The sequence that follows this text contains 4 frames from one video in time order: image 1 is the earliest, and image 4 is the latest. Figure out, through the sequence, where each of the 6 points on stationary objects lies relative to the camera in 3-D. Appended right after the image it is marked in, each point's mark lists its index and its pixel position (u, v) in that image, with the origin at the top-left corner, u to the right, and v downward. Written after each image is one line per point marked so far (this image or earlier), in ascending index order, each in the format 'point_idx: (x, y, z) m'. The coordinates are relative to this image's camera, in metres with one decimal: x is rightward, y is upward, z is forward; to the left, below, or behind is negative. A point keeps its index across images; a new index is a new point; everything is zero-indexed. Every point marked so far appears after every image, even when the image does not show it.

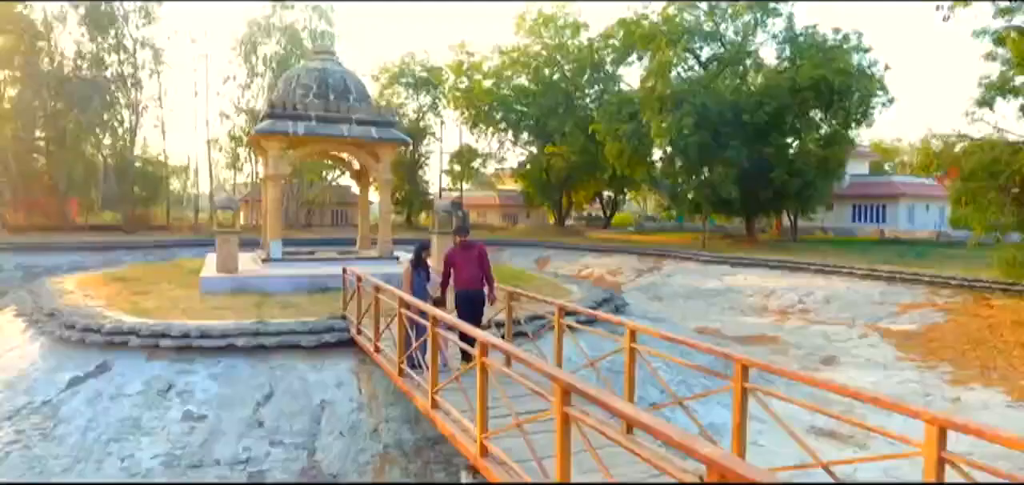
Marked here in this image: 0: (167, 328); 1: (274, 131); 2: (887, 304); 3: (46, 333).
0: (-5.0, -1.2, +8.9) m
1: (-5.3, +2.5, +13.8) m
2: (+10.6, -1.7, +17.7) m
3: (-7.3, -1.4, +9.7) m
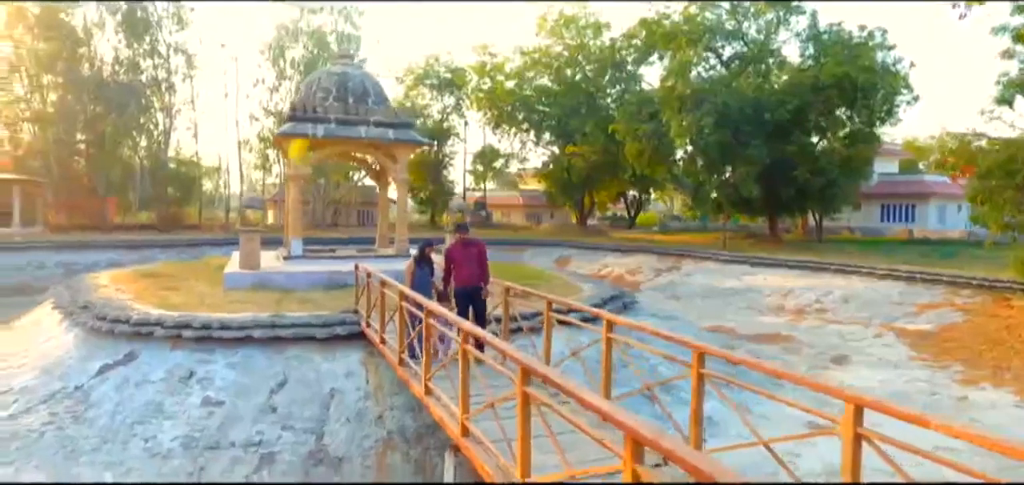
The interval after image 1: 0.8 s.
0: (-4.9, -1.2, +9.4) m
1: (-5.0, +2.5, +14.4) m
2: (+11.0, -1.7, +17.6) m
3: (-7.2, -1.3, +10.4) m
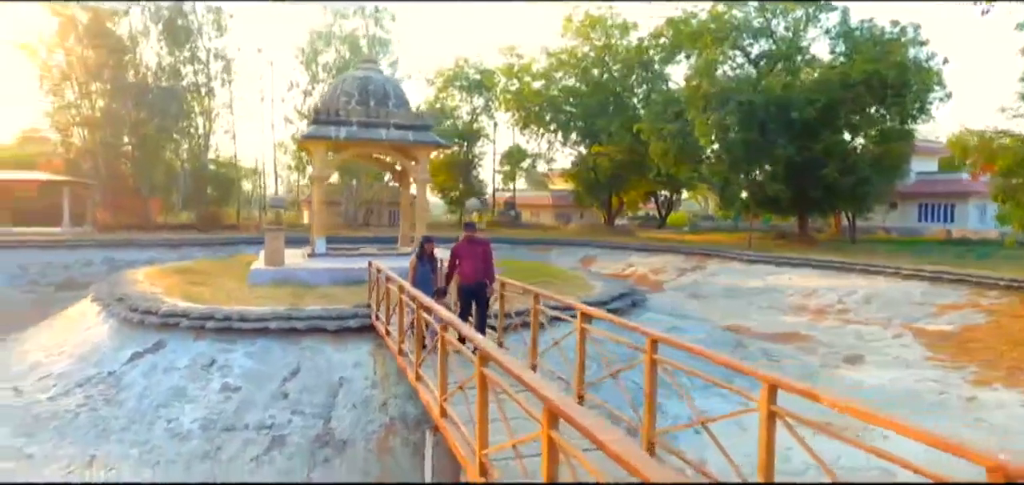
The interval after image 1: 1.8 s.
0: (-4.8, -1.1, +10.1) m
1: (-4.6, +2.6, +15.0) m
2: (+11.5, -1.7, +17.3) m
3: (-7.1, -1.3, +11.1) m
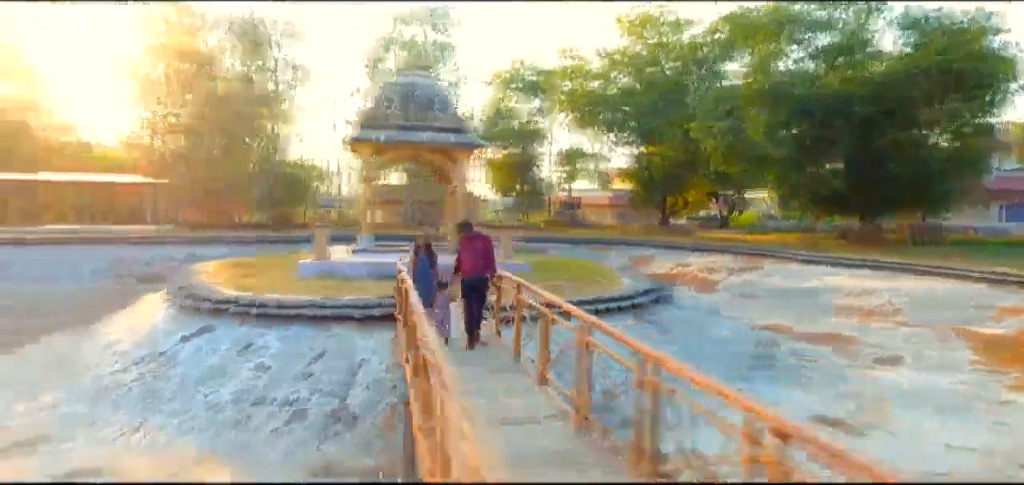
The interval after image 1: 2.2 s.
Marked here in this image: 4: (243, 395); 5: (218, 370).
0: (-4.5, -1.0, +11.1) m
1: (-3.8, +2.6, +16.0) m
2: (+12.5, -1.7, +16.5) m
3: (-6.7, -1.2, +12.4) m
4: (-3.6, -2.0, +8.4) m
5: (-4.3, -1.9, +9.1) m
